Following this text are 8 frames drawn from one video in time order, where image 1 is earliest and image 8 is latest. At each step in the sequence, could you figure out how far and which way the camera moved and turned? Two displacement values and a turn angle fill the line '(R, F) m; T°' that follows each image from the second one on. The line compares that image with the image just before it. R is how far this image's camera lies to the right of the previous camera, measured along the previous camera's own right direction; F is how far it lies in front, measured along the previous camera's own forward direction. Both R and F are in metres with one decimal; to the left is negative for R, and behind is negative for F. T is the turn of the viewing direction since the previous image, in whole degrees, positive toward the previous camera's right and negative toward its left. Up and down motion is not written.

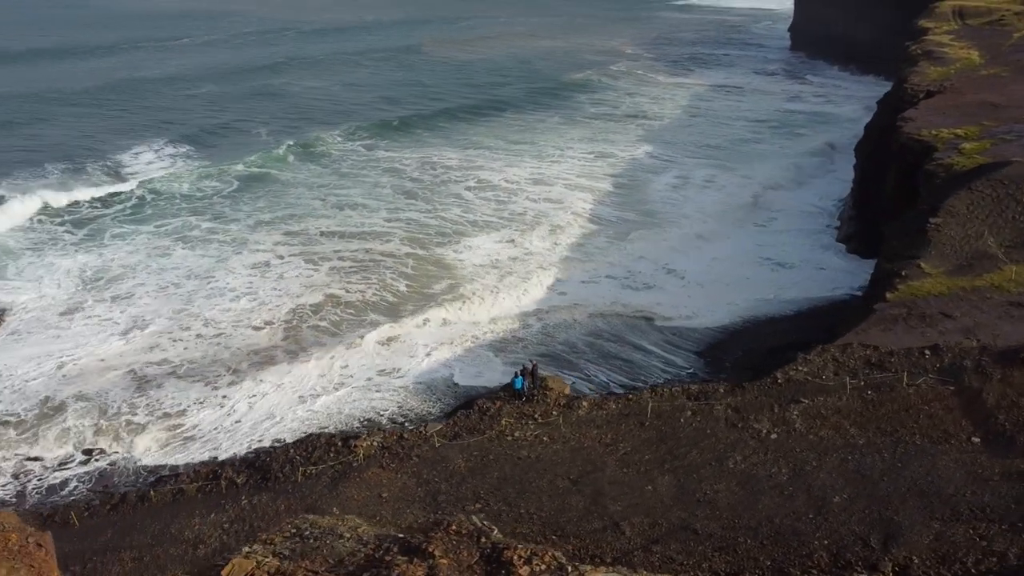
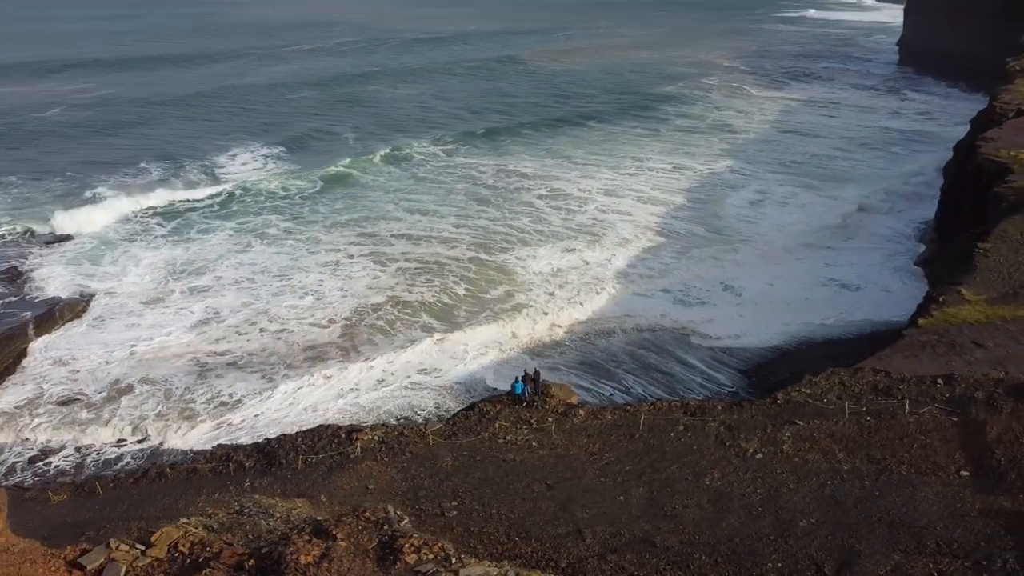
(+0.9, -0.1) m; -7°
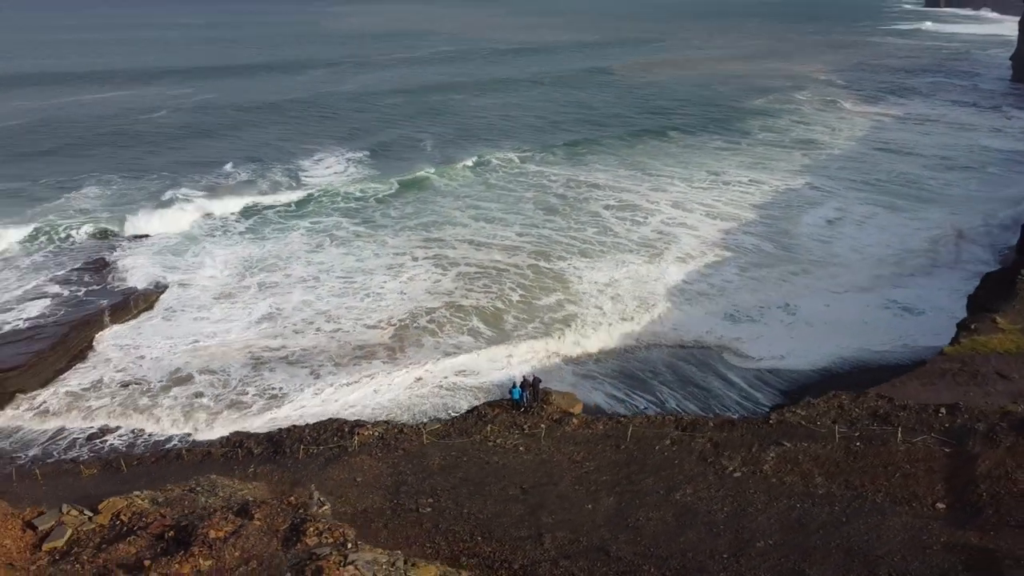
(+0.9, -0.1) m; -6°
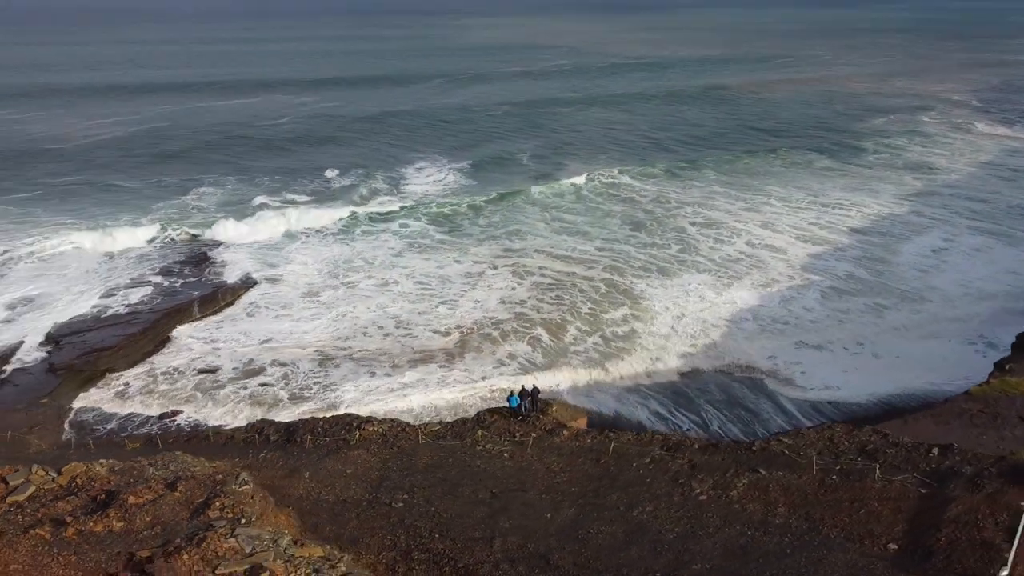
(+1.2, -0.2) m; -8°
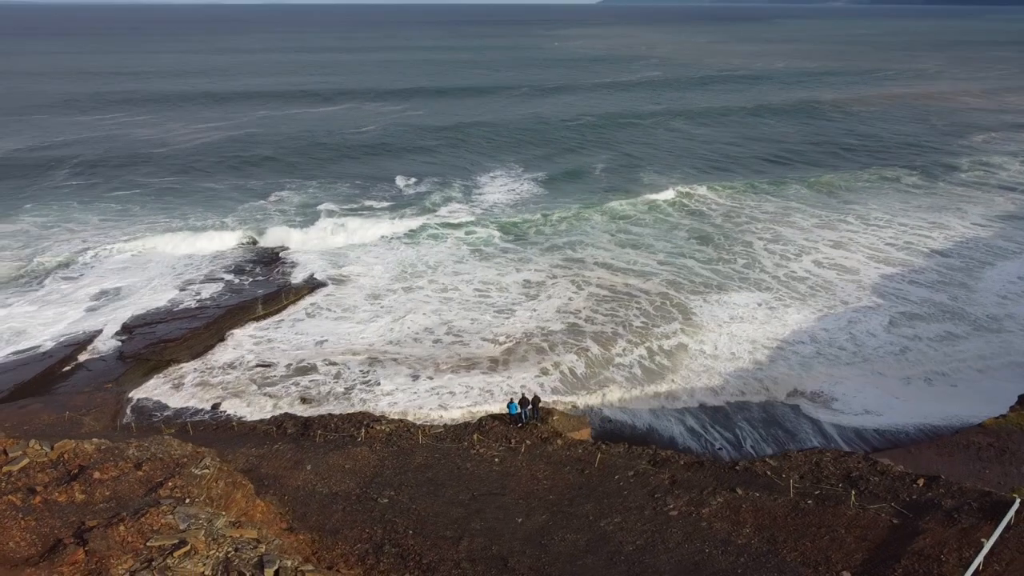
(+0.9, -0.2) m; -6°
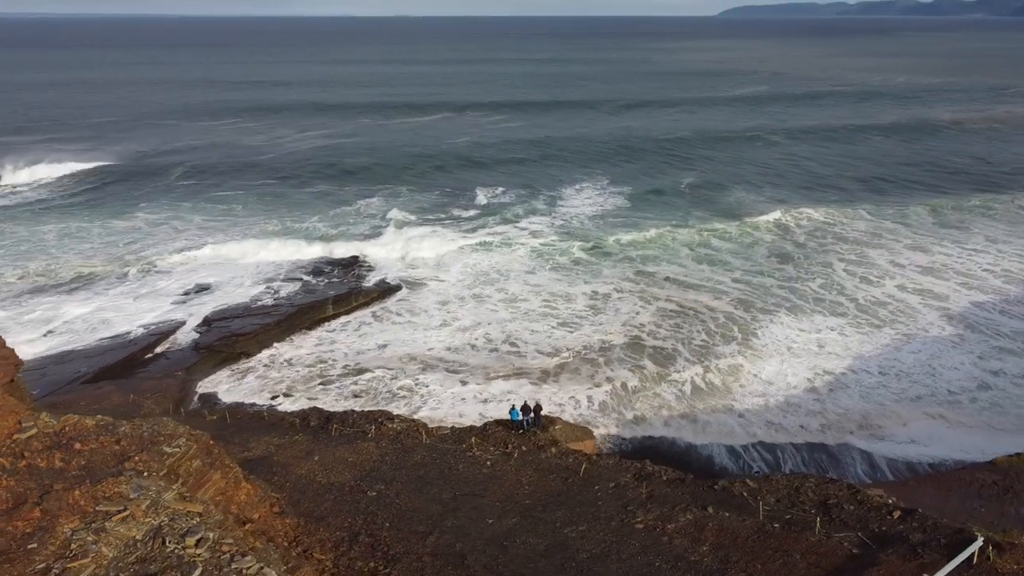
(+1.1, -0.2) m; -7°
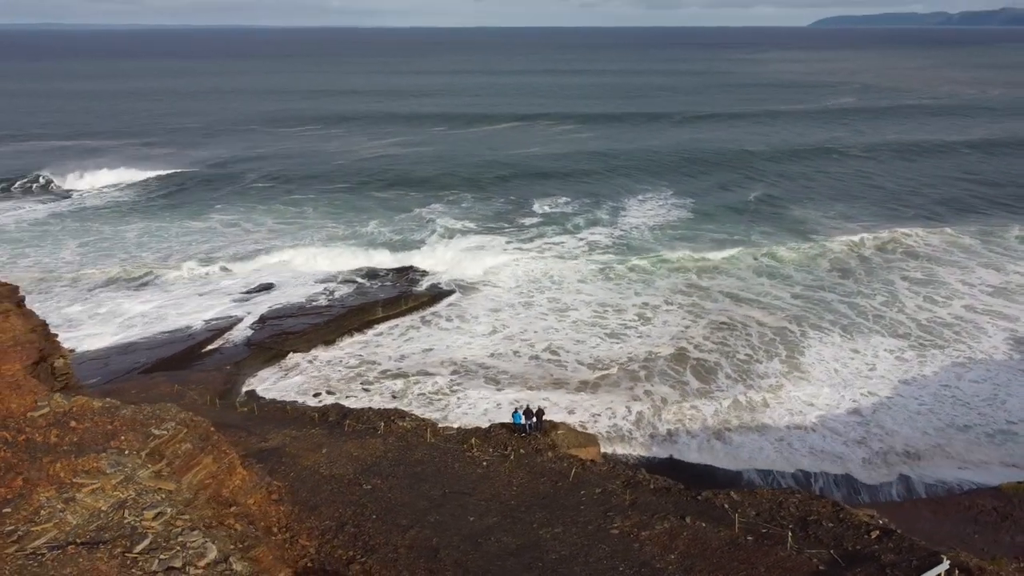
(+0.8, -0.1) m; -5°
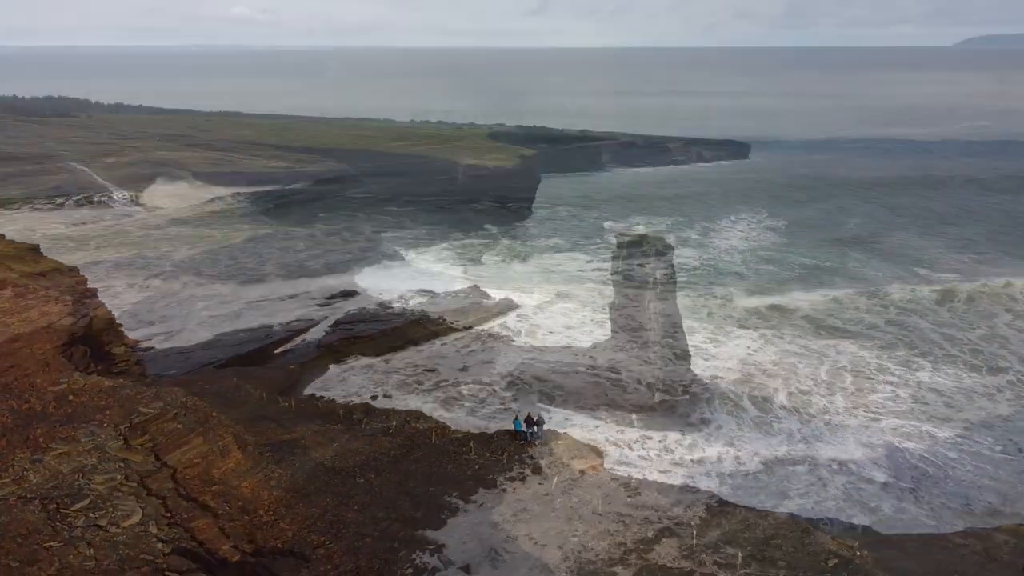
(+1.3, -0.1) m; -8°
